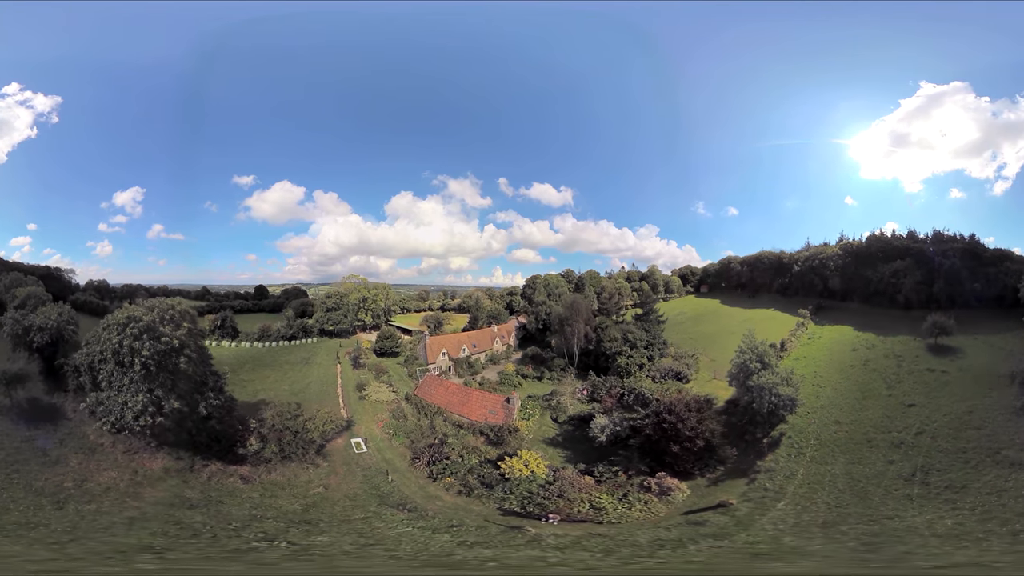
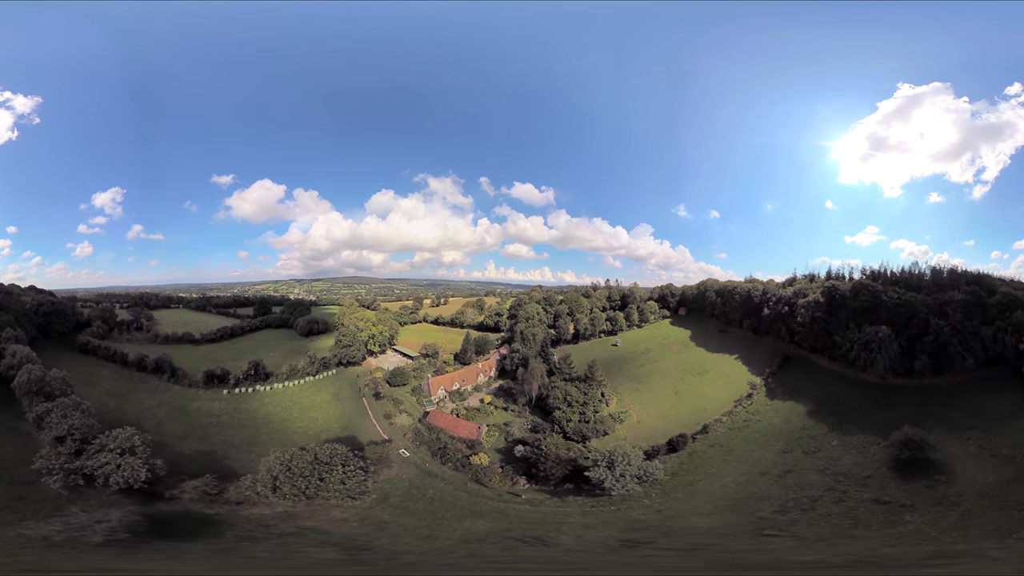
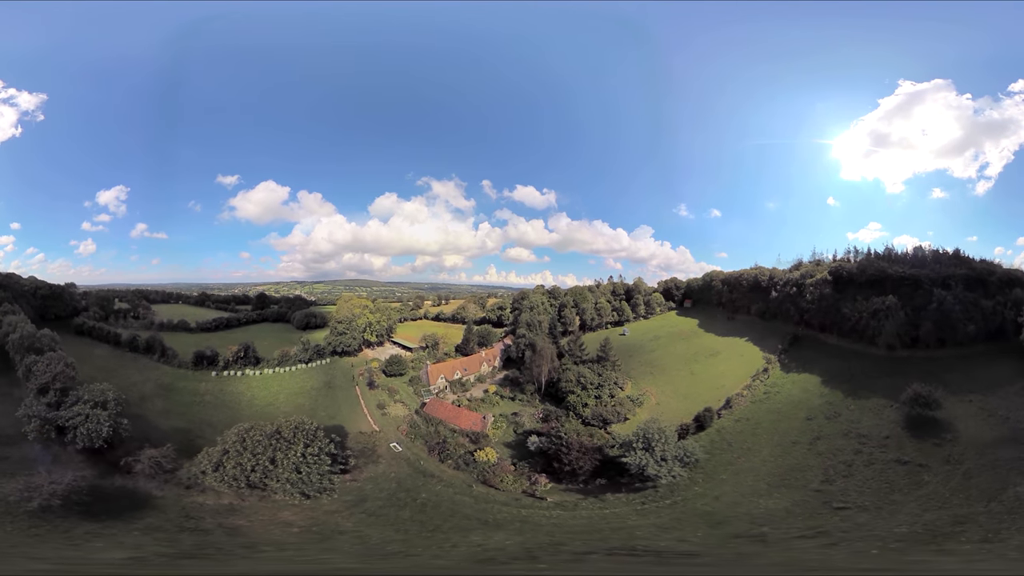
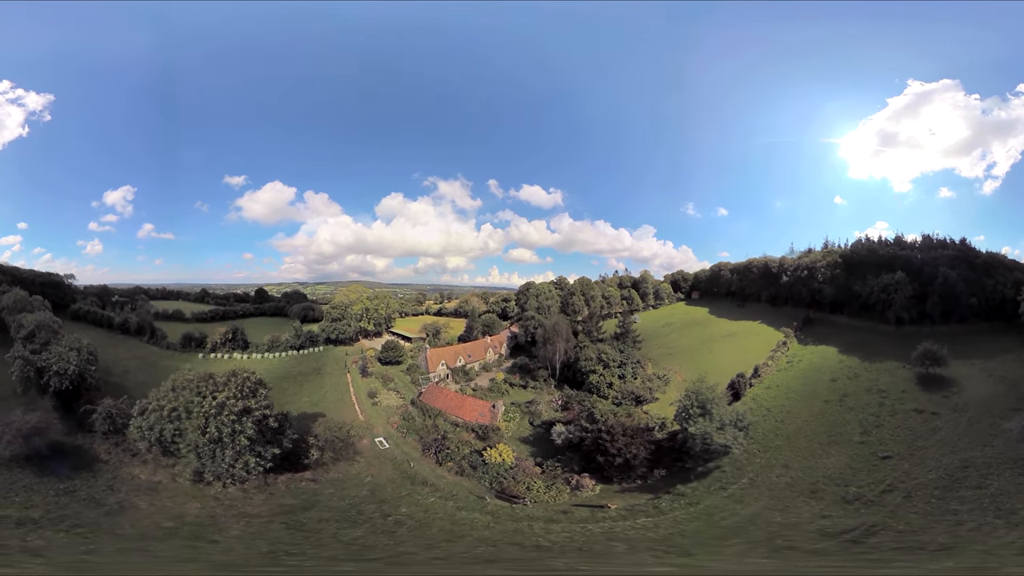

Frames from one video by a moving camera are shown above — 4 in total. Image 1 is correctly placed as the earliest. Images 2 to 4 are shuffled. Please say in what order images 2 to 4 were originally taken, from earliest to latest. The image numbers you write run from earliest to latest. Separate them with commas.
4, 3, 2
